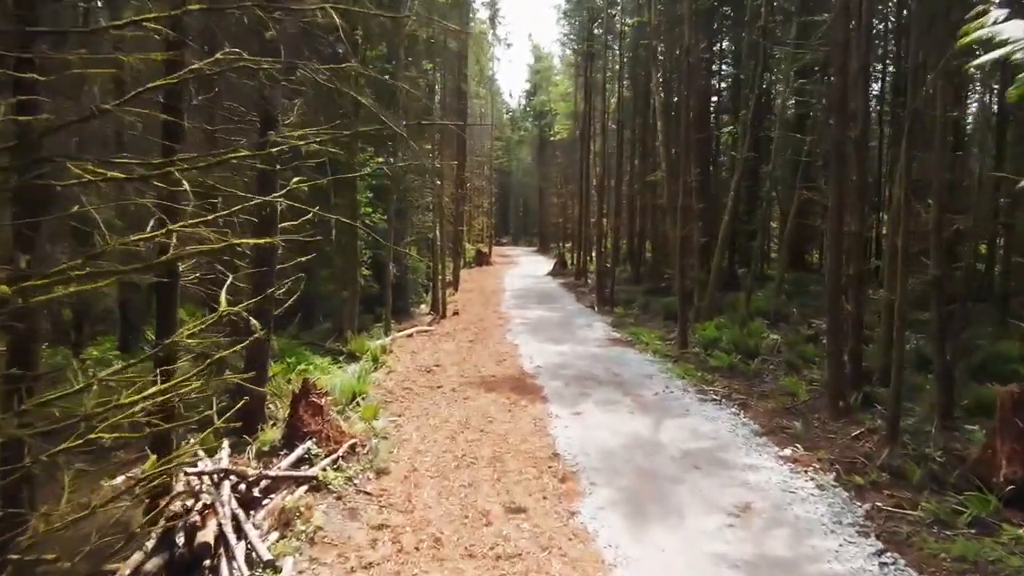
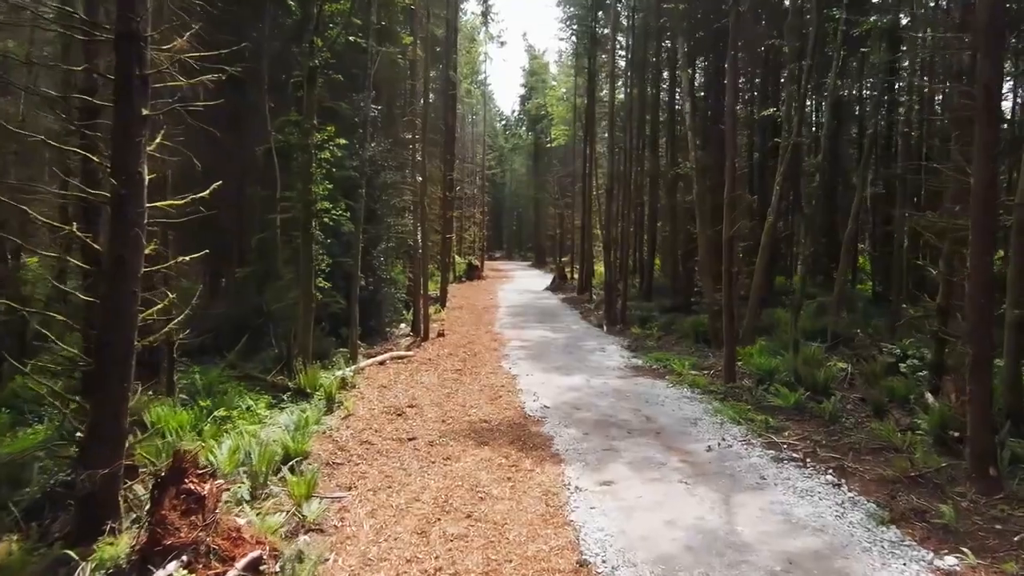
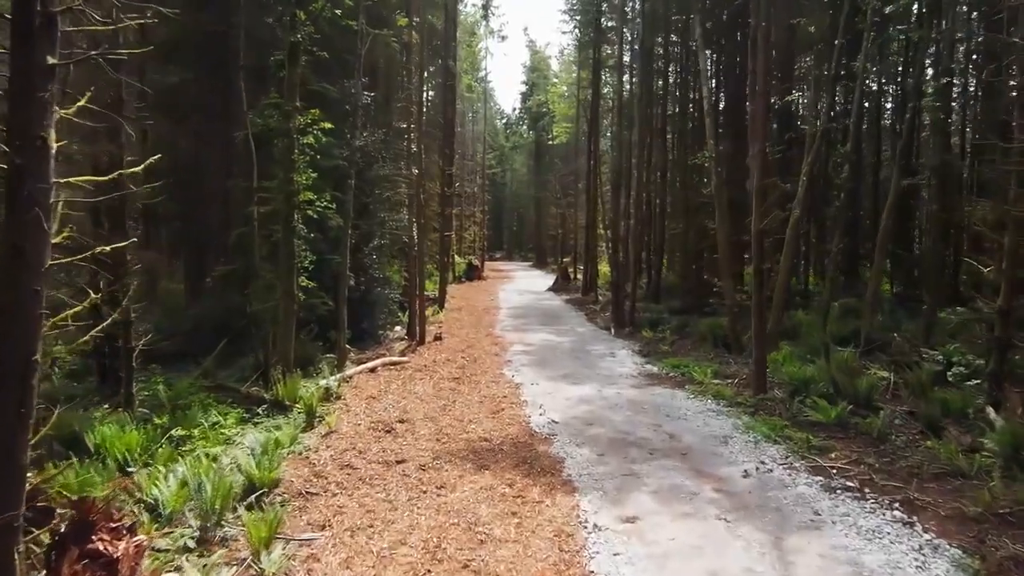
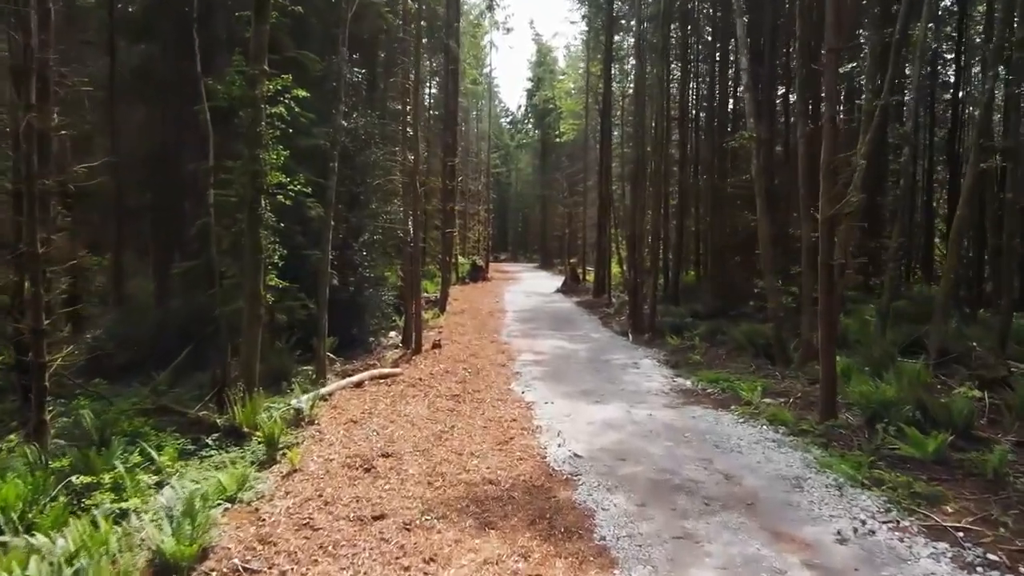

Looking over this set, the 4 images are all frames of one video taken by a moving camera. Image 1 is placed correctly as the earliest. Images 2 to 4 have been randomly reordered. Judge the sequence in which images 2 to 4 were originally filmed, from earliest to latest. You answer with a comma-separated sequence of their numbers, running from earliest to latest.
2, 3, 4
